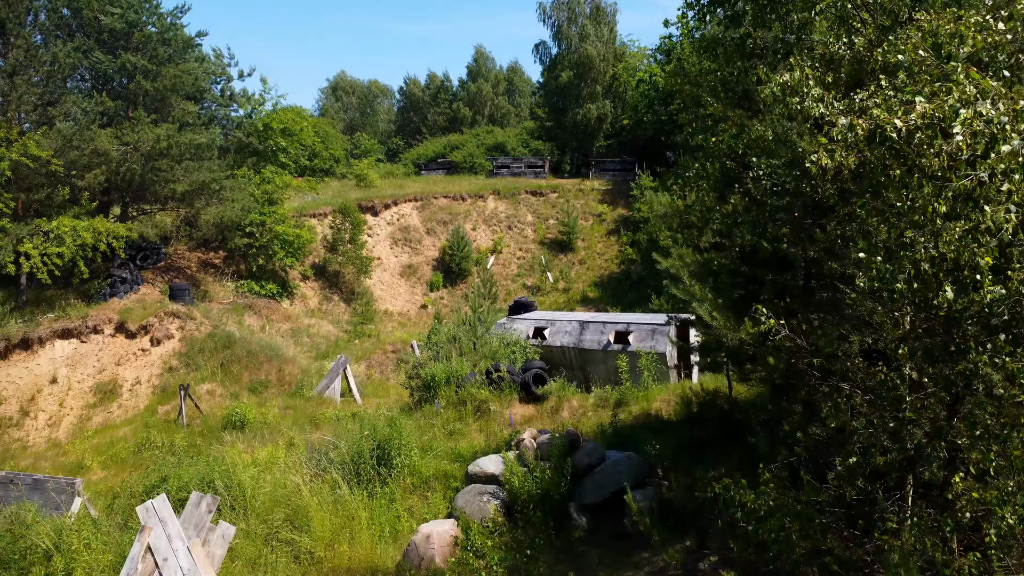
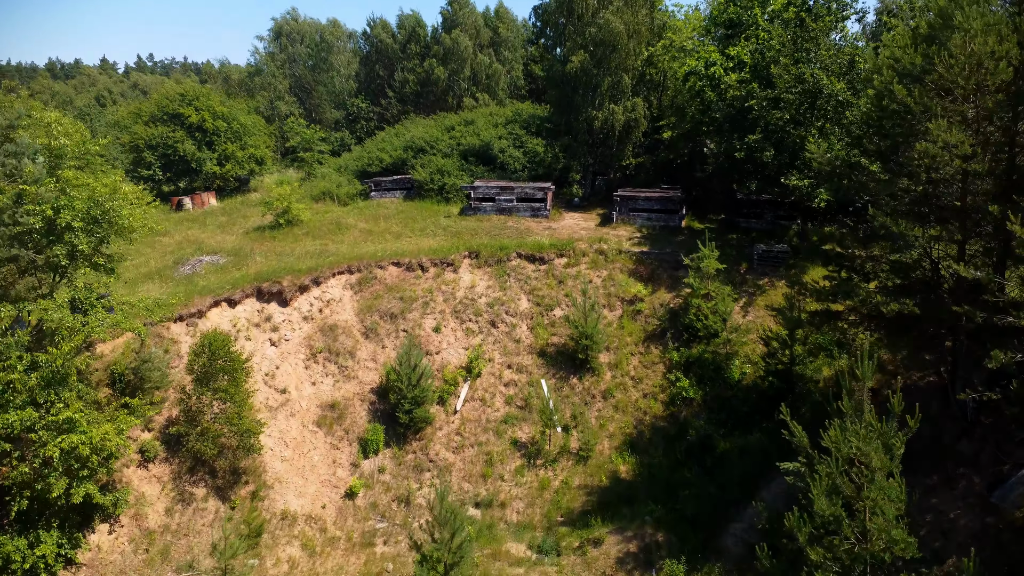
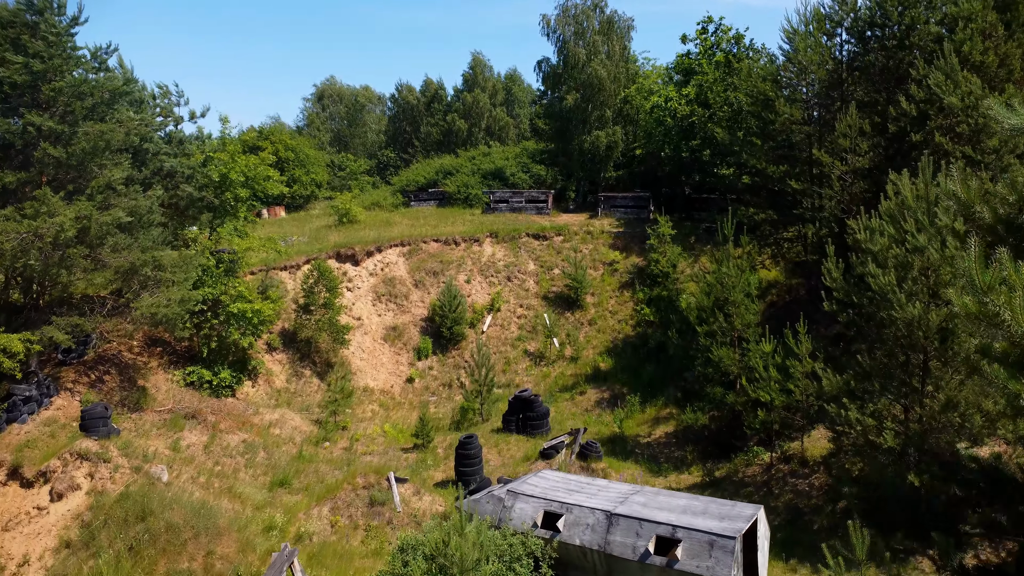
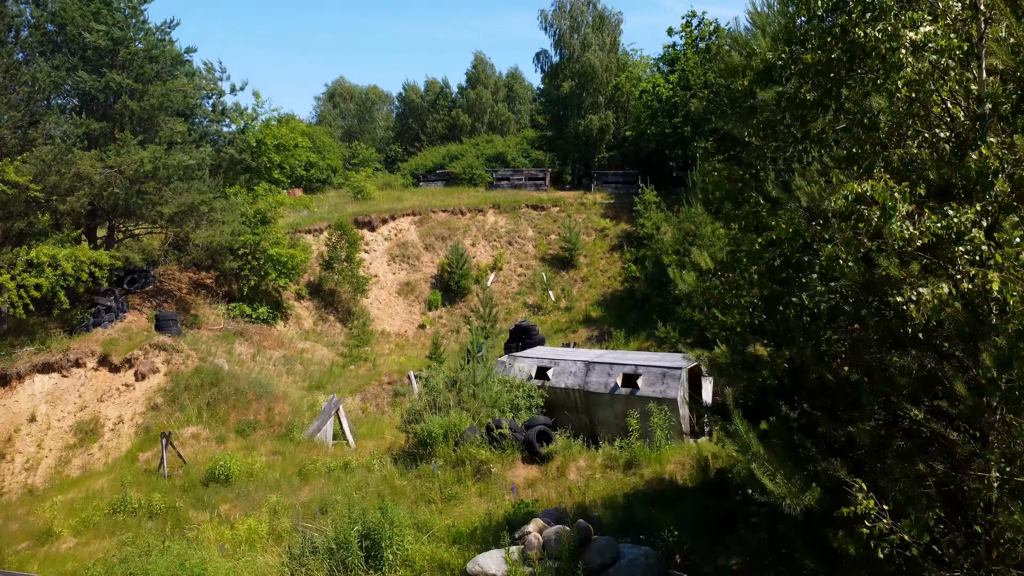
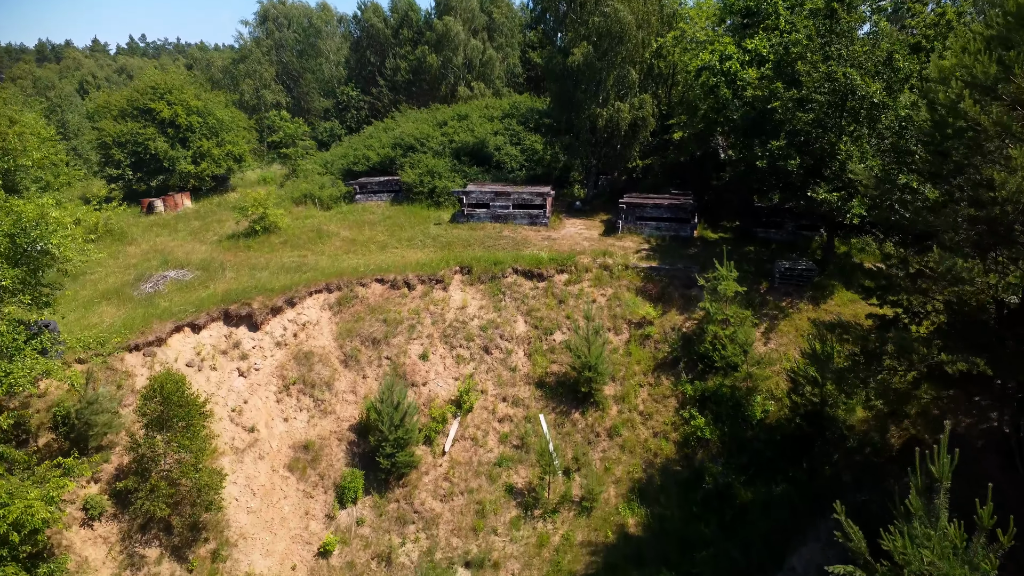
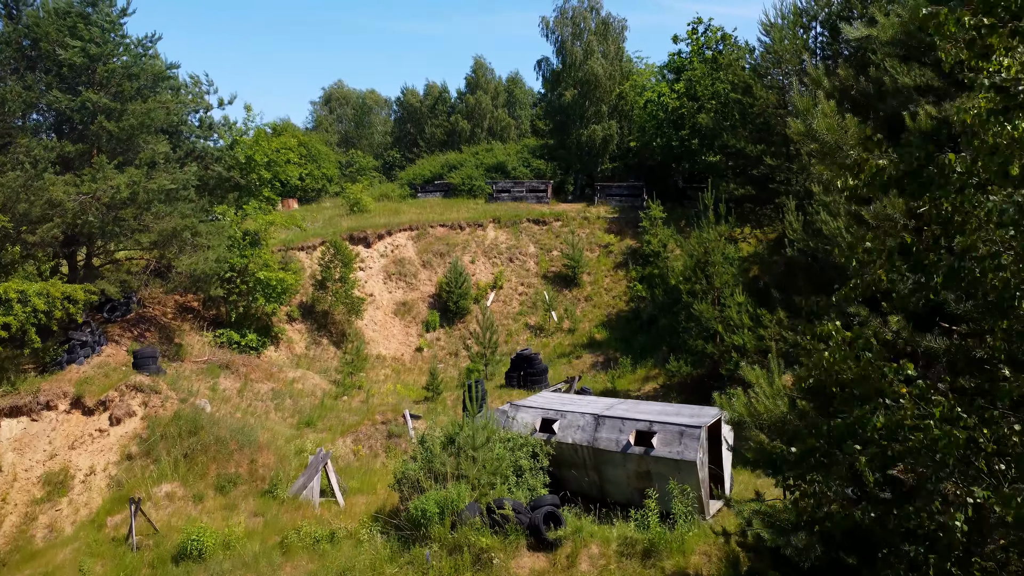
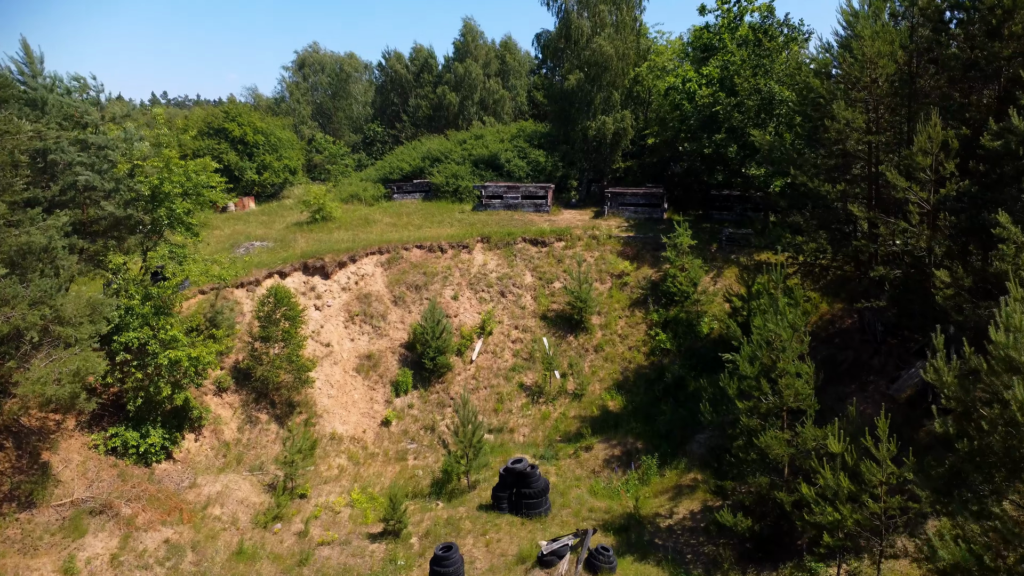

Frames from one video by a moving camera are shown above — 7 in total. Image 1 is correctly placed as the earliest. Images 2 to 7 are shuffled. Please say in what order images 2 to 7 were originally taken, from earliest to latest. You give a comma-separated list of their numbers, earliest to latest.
4, 6, 3, 7, 2, 5
